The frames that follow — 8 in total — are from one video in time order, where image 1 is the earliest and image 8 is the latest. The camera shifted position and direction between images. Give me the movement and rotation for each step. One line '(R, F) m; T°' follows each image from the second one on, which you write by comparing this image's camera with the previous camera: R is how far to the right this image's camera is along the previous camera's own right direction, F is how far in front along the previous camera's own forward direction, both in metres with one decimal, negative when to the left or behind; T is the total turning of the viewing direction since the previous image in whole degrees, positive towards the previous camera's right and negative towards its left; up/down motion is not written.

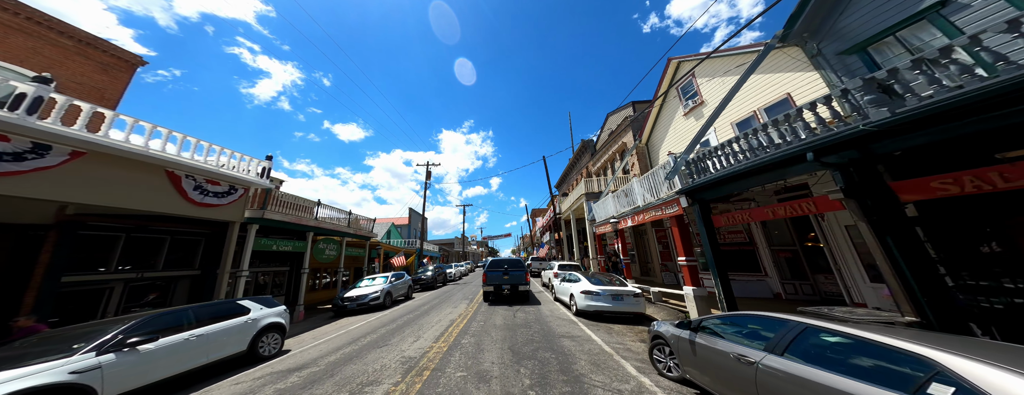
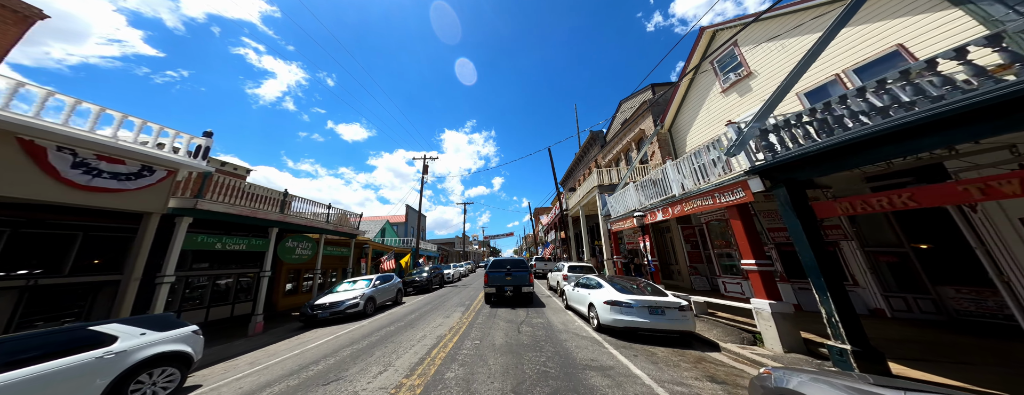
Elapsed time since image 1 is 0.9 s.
(-0.1, +1.7) m; -1°
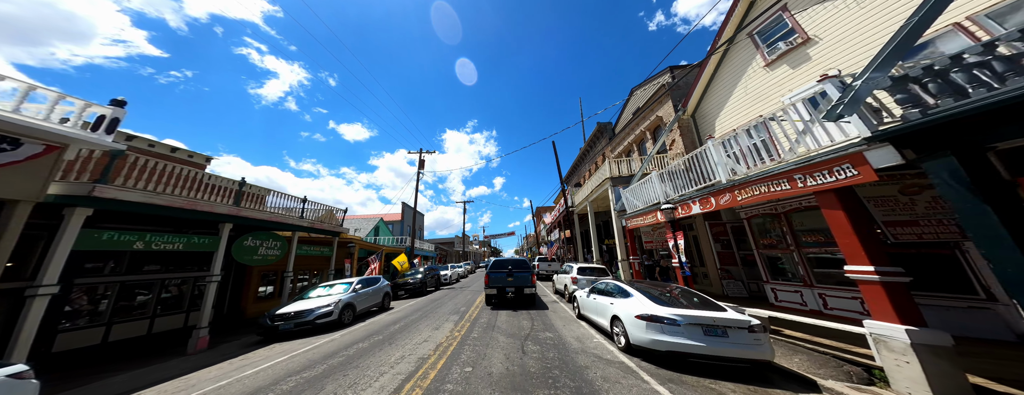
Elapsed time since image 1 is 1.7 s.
(0.0, +1.5) m; 0°
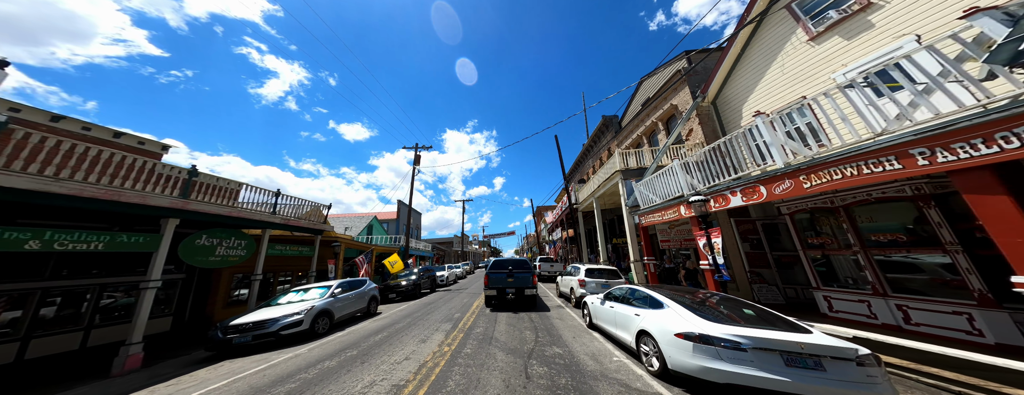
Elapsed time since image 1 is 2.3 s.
(0.0, +1.1) m; 0°
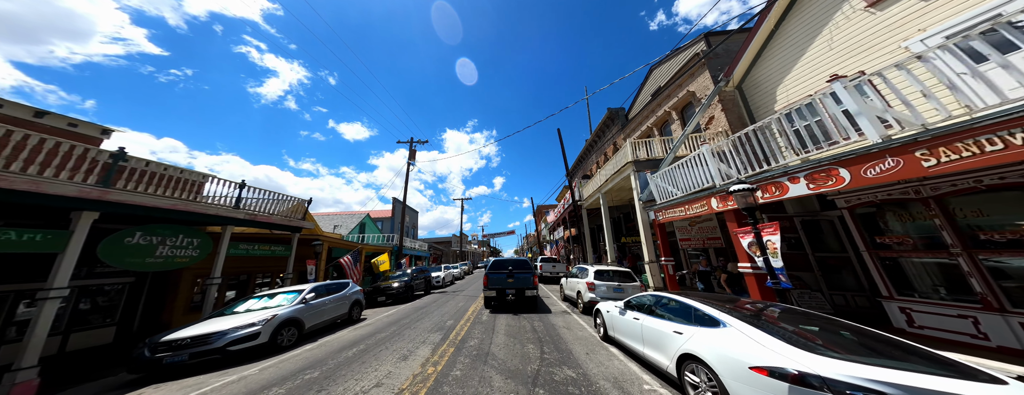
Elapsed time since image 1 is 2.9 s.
(0.0, +1.1) m; 0°
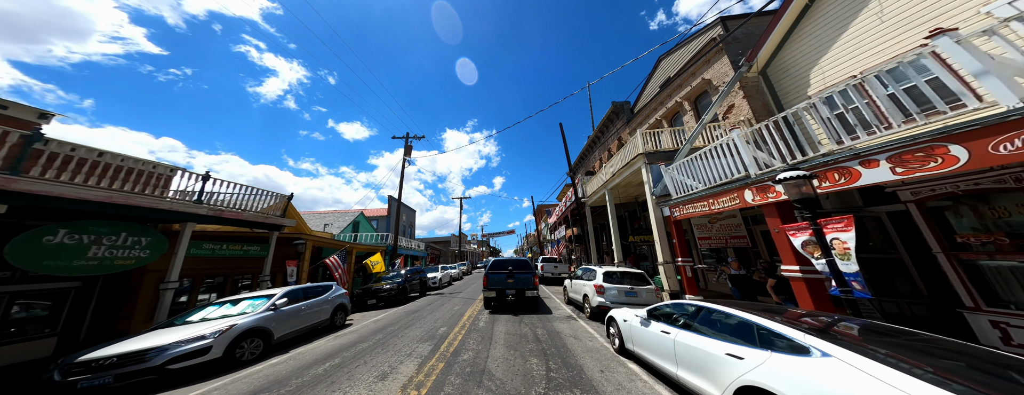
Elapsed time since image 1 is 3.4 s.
(0.0, +0.9) m; 0°
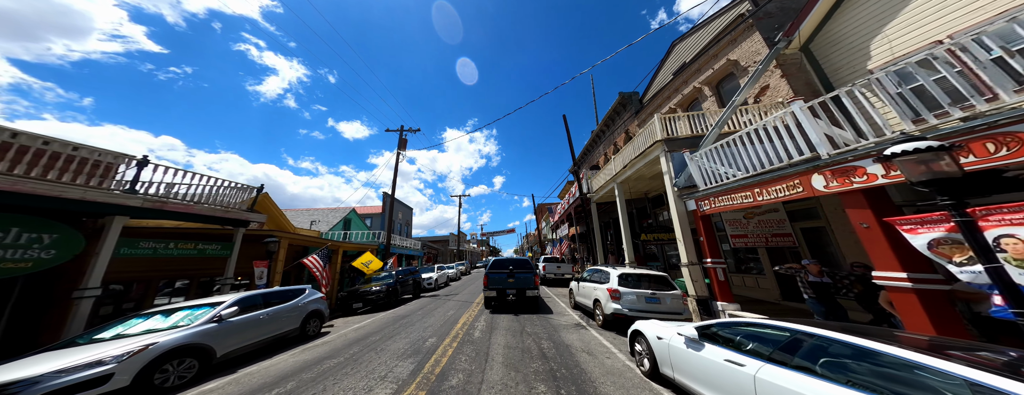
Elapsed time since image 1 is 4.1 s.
(0.0, +1.1) m; 0°
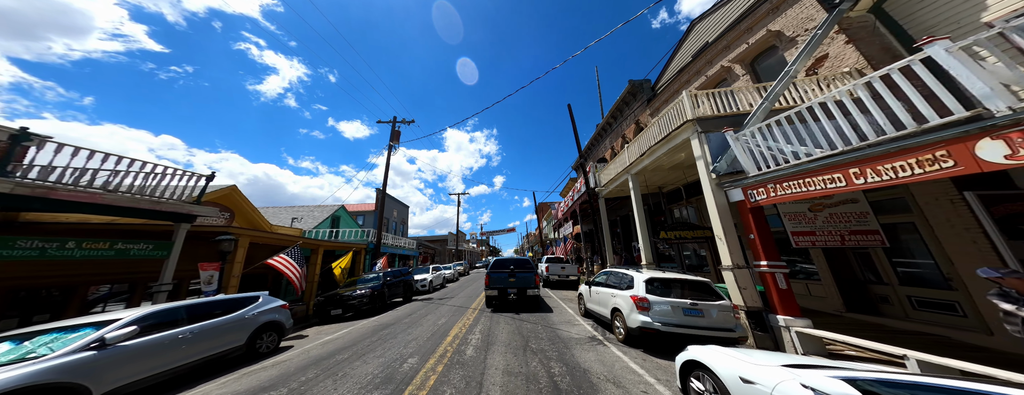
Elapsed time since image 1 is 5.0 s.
(0.0, +1.4) m; 0°
